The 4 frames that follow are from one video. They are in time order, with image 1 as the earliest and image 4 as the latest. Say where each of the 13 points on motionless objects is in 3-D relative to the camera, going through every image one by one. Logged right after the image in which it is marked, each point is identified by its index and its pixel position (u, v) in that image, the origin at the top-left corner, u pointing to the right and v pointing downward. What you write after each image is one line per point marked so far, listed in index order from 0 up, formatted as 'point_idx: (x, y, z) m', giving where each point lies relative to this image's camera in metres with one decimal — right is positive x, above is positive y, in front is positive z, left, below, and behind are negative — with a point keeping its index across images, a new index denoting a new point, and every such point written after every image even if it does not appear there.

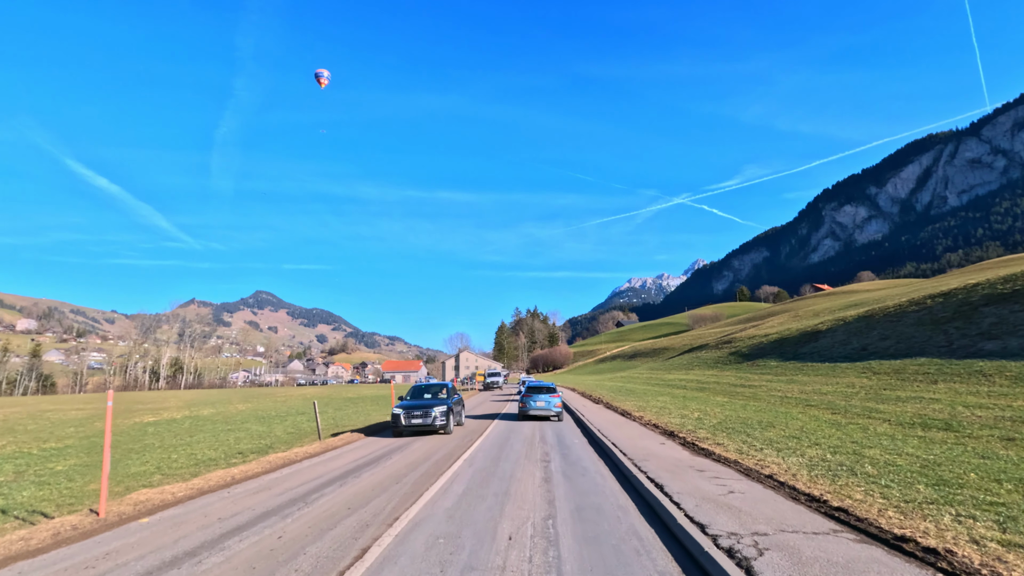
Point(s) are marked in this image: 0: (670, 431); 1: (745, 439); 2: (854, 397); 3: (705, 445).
0: (+4.4, -4.0, +14.1) m
1: (+5.6, -3.6, +12.0) m
2: (+12.7, -4.1, +18.7) m
3: (+4.2, -3.4, +11.0) m
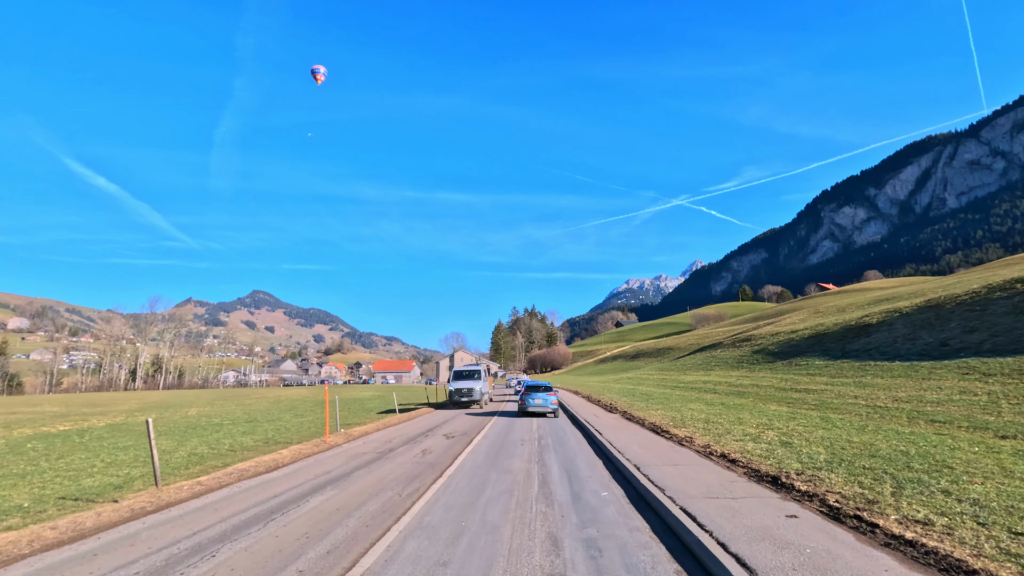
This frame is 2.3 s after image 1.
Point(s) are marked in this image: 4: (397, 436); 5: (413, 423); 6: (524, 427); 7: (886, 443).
0: (+4.1, -3.0, +8.1) m
1: (+5.2, -2.5, +6.0) m
2: (+12.3, -3.1, +12.8) m
3: (+3.9, -2.4, +5.0) m
4: (-3.4, -4.4, +15.1) m
5: (-3.7, -5.2, +19.4) m
6: (+0.4, -5.2, +19.0) m
7: (+7.6, -3.2, +10.4) m
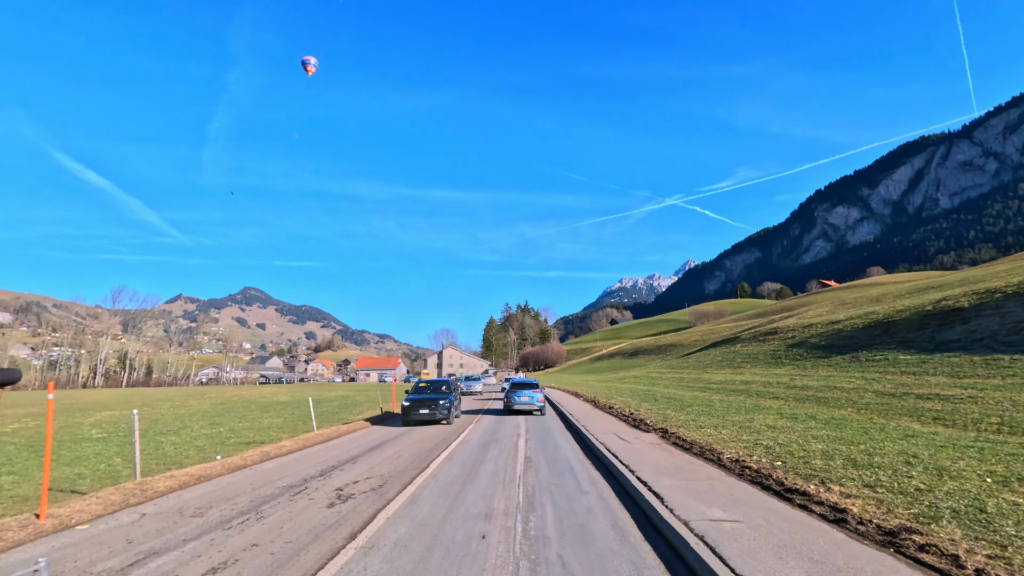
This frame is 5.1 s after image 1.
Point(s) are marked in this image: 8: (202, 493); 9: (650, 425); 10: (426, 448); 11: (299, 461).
0: (+3.6, -1.6, +0.5) m
1: (+4.8, -1.2, -1.6) m
2: (+11.8, -1.8, +5.2) m
3: (+3.5, -1.1, -2.6) m
4: (-4.0, -3.0, +7.3) m
5: (-4.4, -3.8, +11.7) m
6: (-0.2, -3.8, +11.3) m
7: (+7.1, -1.8, +2.8) m
8: (-4.7, -3.1, +7.6) m
9: (+4.0, -4.1, +14.9) m
10: (-2.2, -4.1, +13.0) m
11: (-4.5, -3.6, +10.7) m
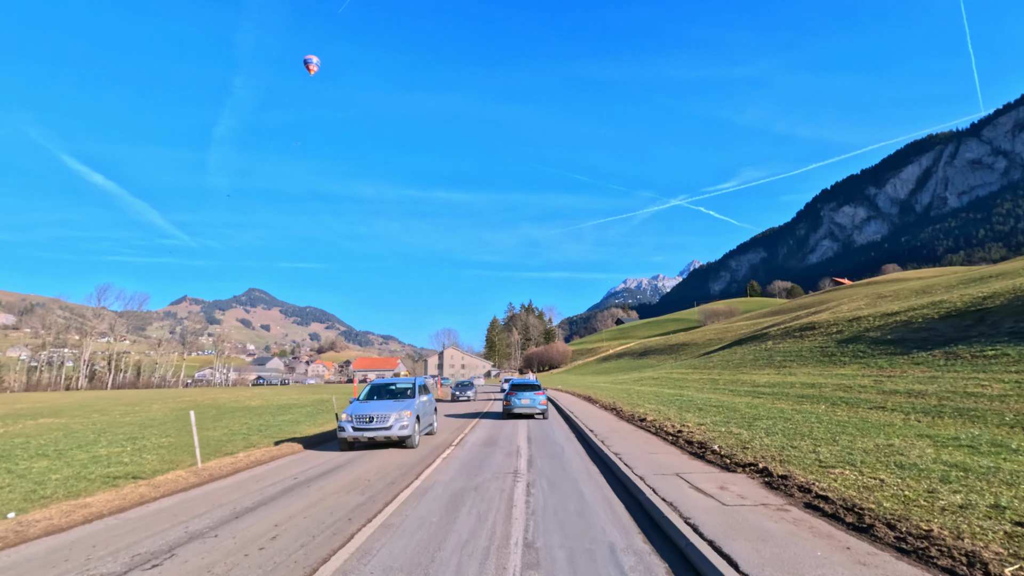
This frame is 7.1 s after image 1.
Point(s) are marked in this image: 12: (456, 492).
0: (+3.3, -0.7, -5.0) m
1: (+4.5, -0.2, -7.2) m
2: (+11.6, -0.8, -0.4) m
3: (+3.2, -0.1, -8.2) m
4: (-4.2, -2.1, +1.9) m
5: (-4.5, -2.9, +6.2) m
6: (-0.4, -2.8, +5.8) m
7: (+6.9, -0.9, -2.8) m
8: (-4.9, -2.1, +2.1) m
9: (+3.9, -3.1, +9.4) m
10: (-2.3, -3.2, +7.5) m
11: (-4.6, -2.7, +5.2) m
12: (-0.8, -3.2, +7.8) m
